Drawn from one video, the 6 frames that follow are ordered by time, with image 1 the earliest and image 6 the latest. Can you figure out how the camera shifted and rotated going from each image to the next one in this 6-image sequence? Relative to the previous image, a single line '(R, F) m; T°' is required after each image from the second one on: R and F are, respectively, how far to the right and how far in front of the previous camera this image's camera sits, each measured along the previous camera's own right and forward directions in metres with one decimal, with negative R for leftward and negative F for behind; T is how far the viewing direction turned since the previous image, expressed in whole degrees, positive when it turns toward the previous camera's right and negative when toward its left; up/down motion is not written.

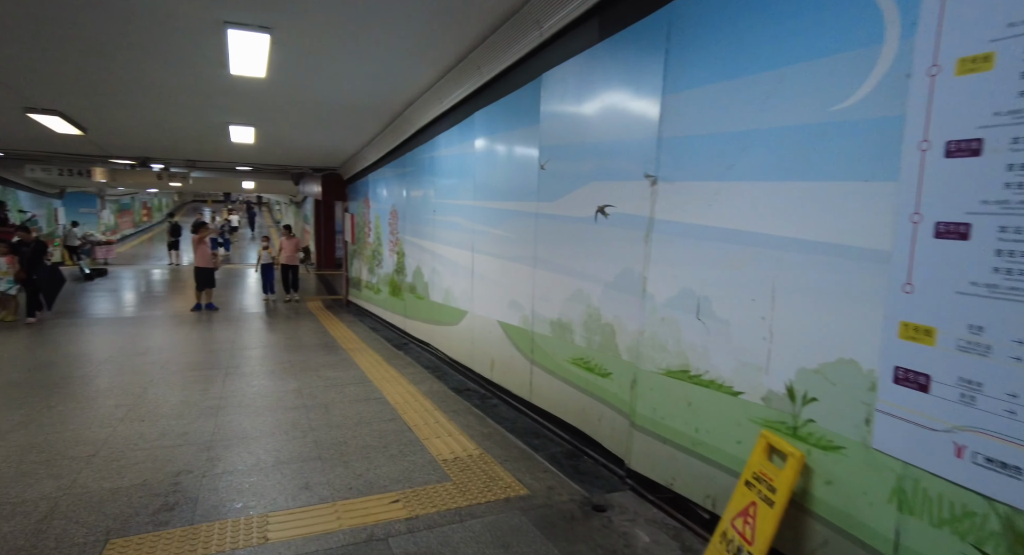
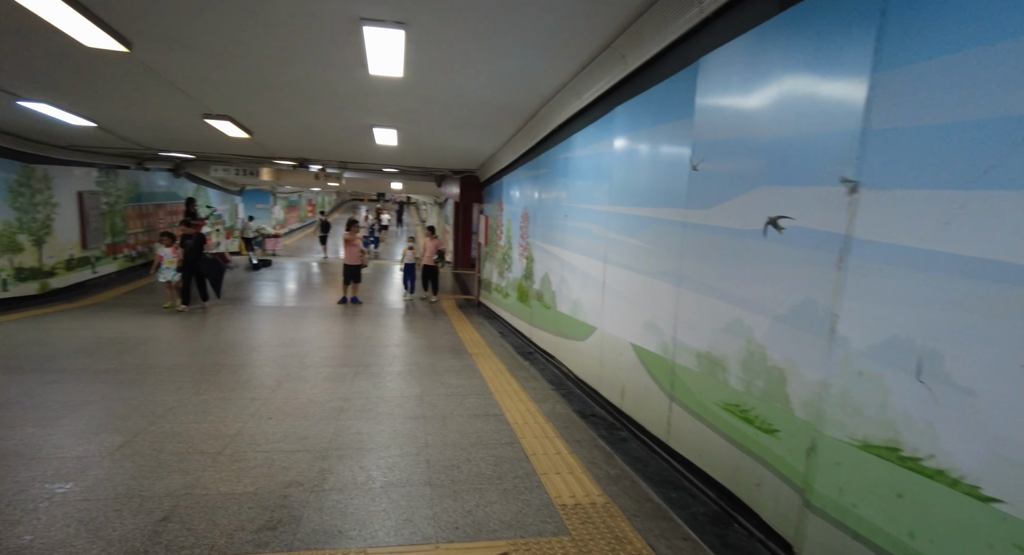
(-0.1, +0.5) m; -14°
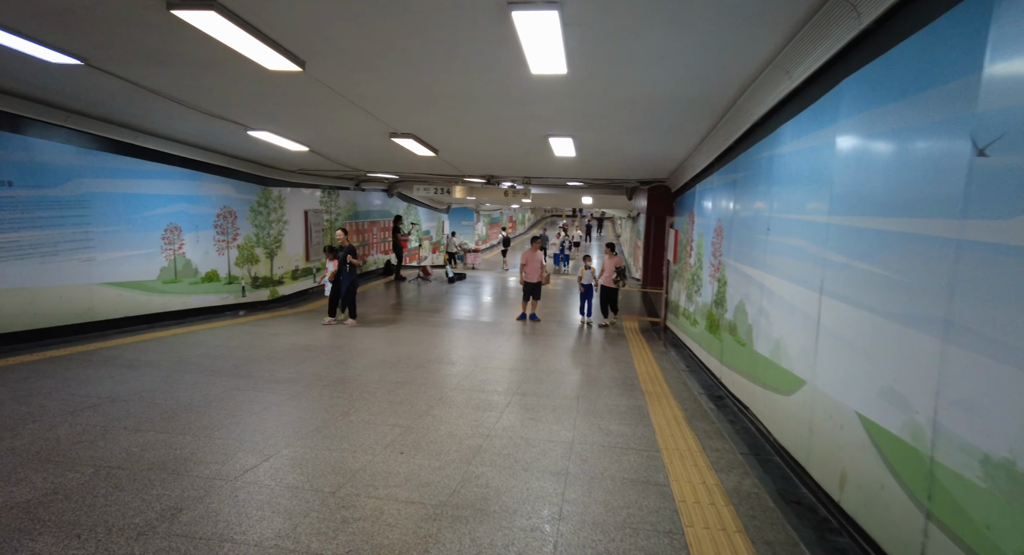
(+0.2, +0.8) m; -21°
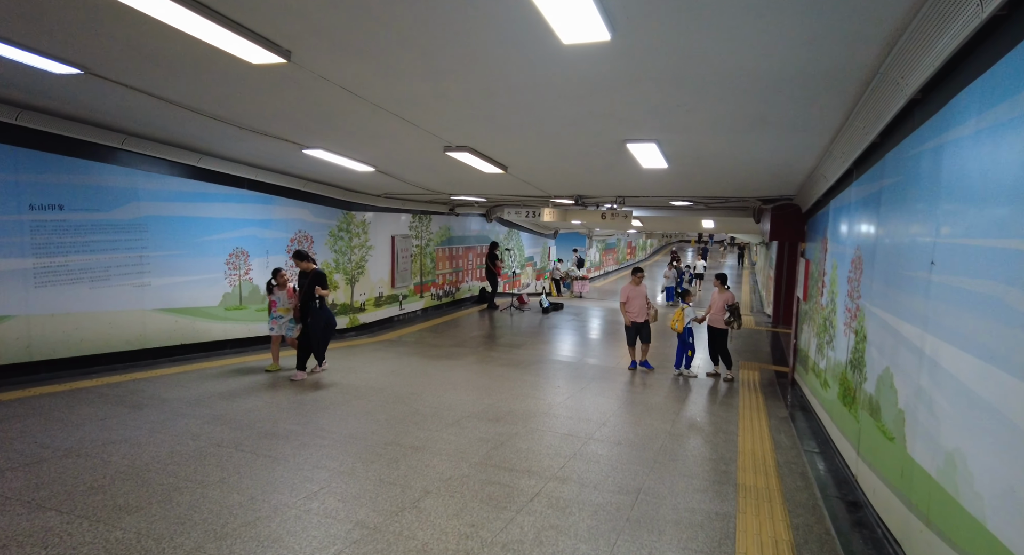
(+0.7, +1.4) m; -13°
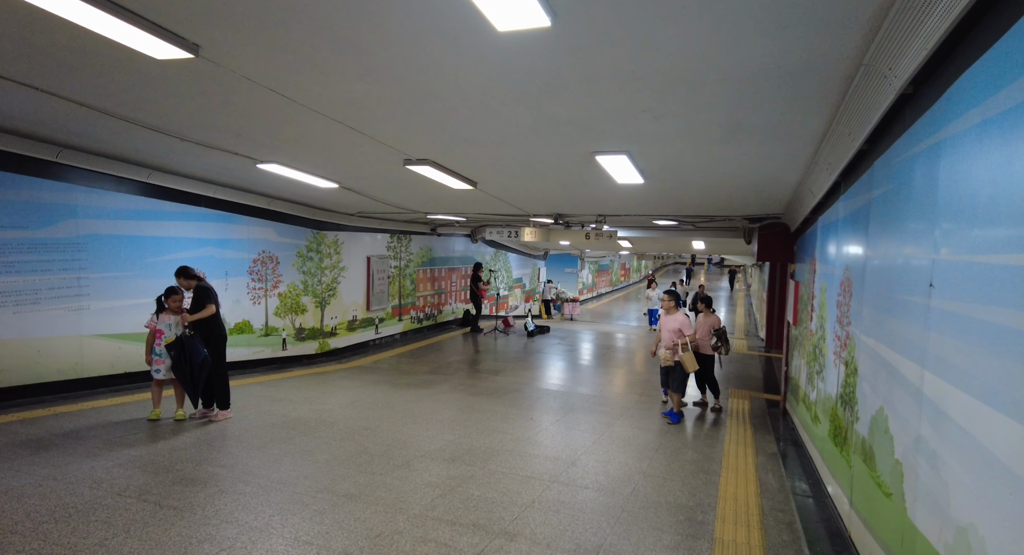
(+0.4, +0.5) m; 0°
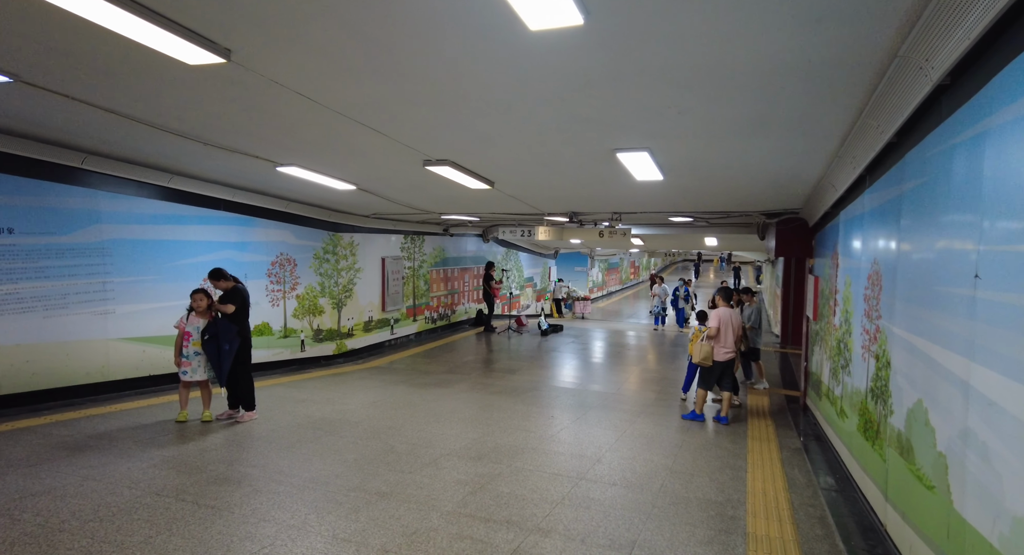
(-0.2, 0.0) m; -1°
